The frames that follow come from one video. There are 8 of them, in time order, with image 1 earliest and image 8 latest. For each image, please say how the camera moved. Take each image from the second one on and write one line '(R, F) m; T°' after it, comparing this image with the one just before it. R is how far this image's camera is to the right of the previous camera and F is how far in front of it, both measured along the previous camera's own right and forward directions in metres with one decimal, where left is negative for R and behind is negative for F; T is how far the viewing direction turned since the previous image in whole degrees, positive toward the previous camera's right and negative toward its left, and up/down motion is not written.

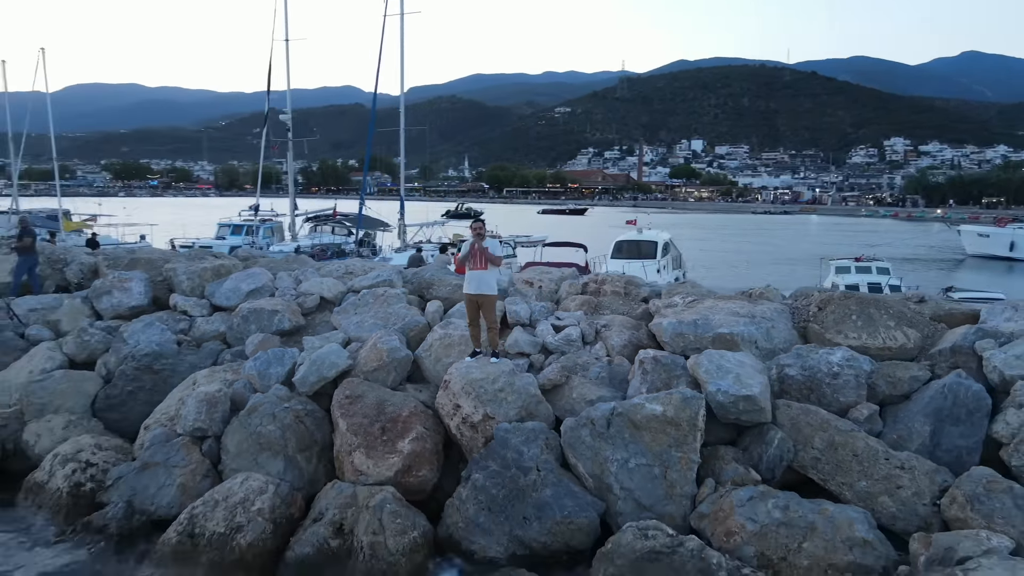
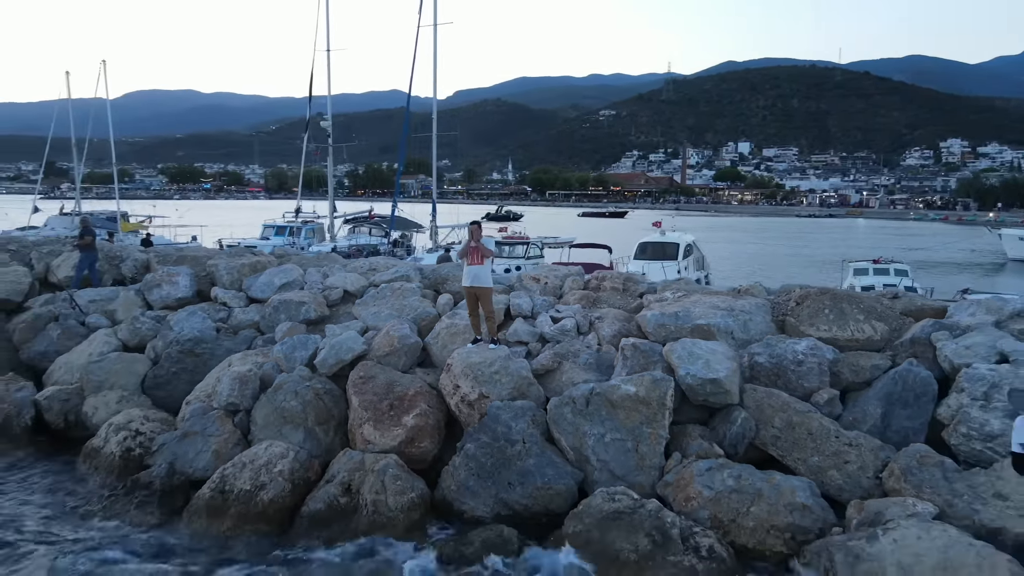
(+0.5, -0.8) m; -3°
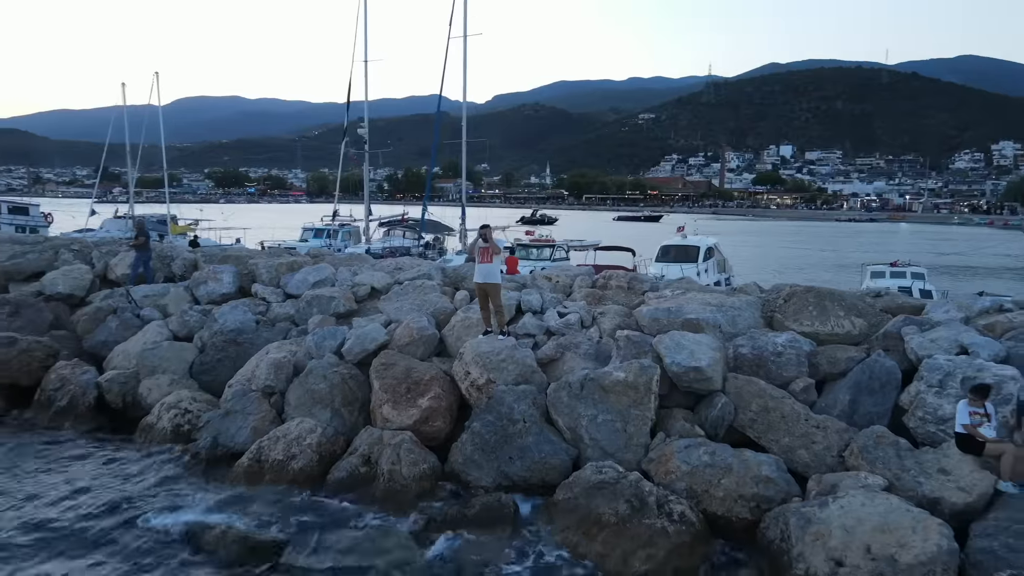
(+0.4, -0.8) m; -3°
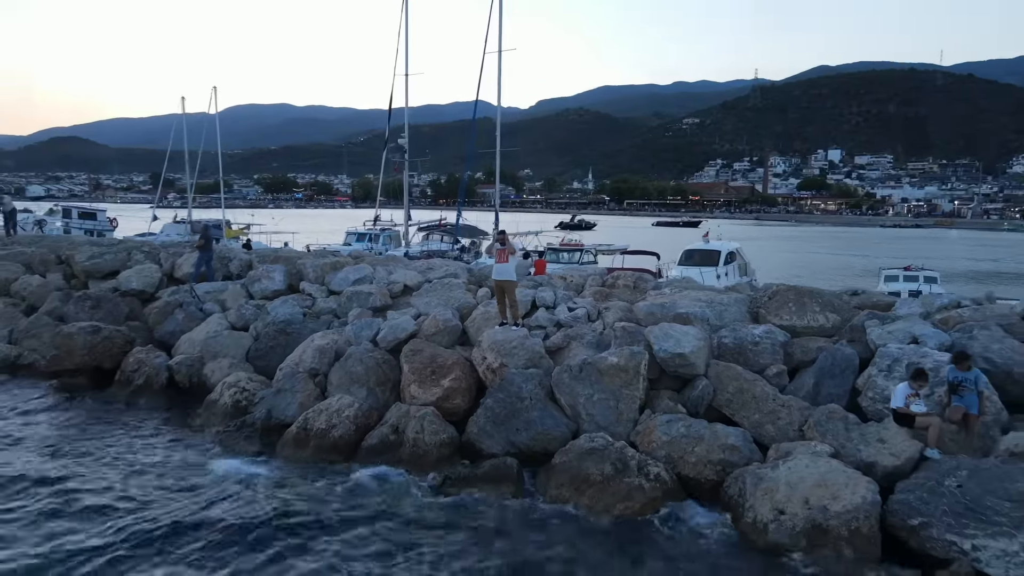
(+0.4, -1.3) m; -3°
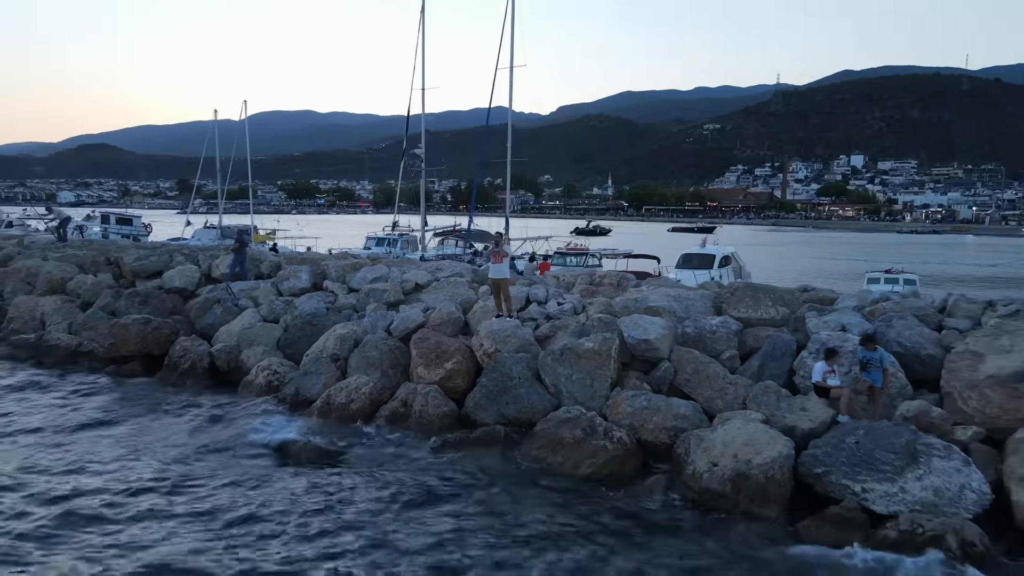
(+0.4, -1.6) m; -2°
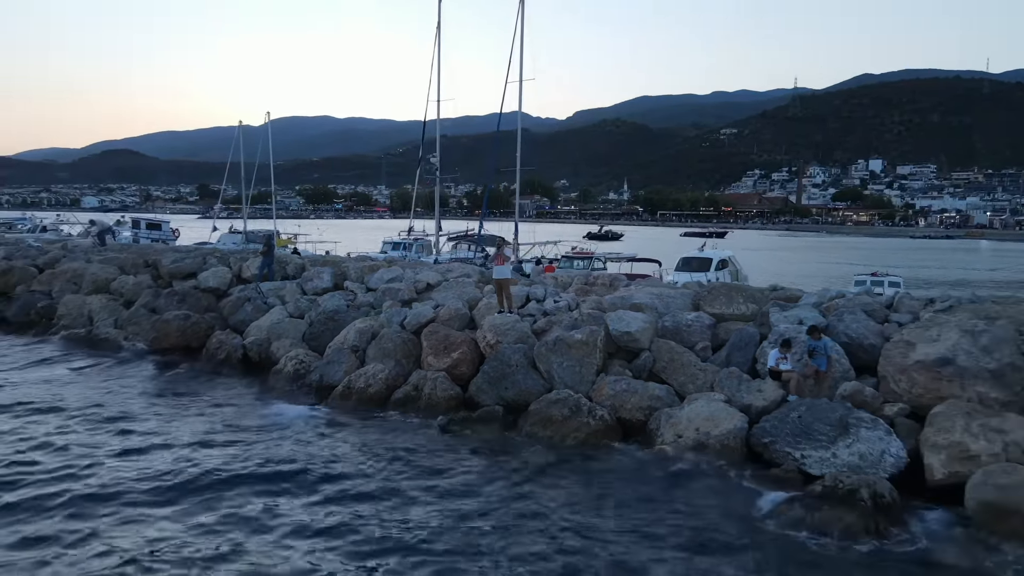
(+0.3, -1.5) m; -1°
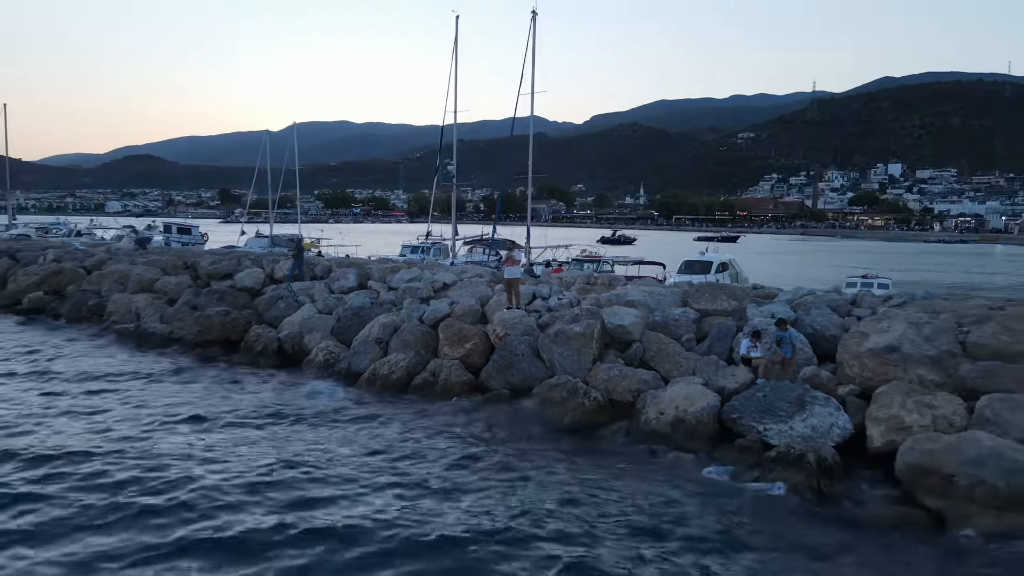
(+0.2, -1.6) m; -1°
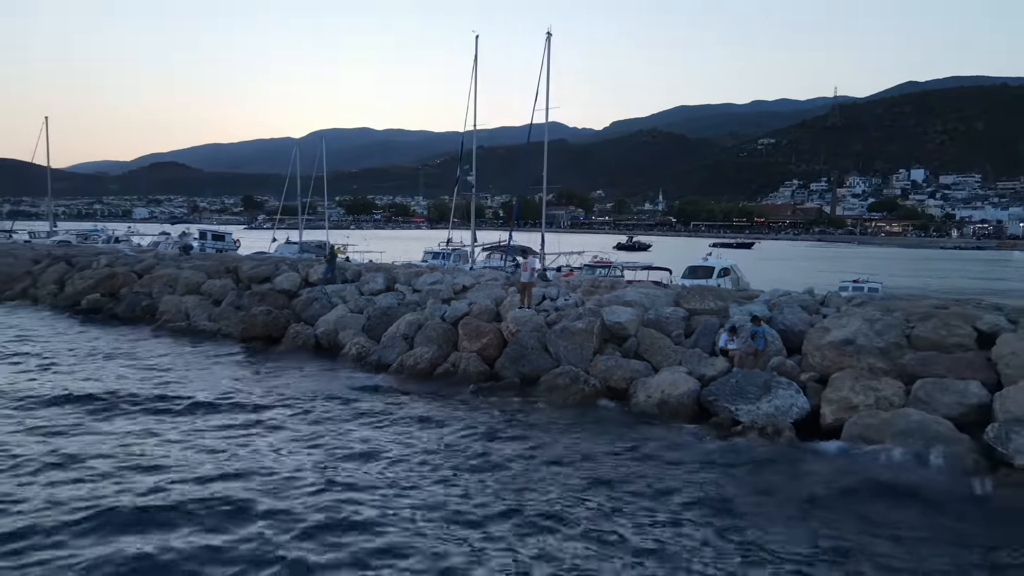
(+0.2, -1.9) m; -2°
